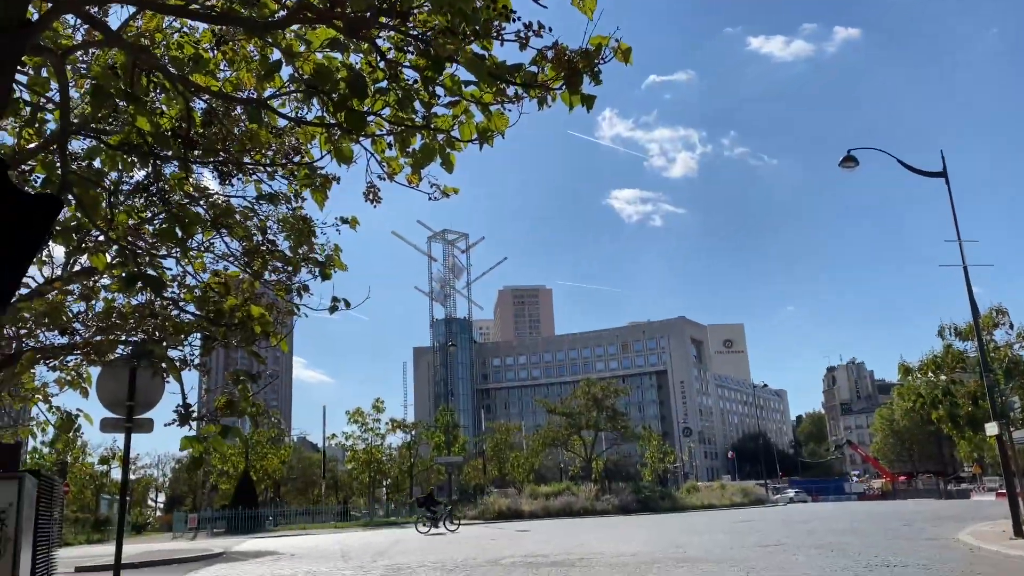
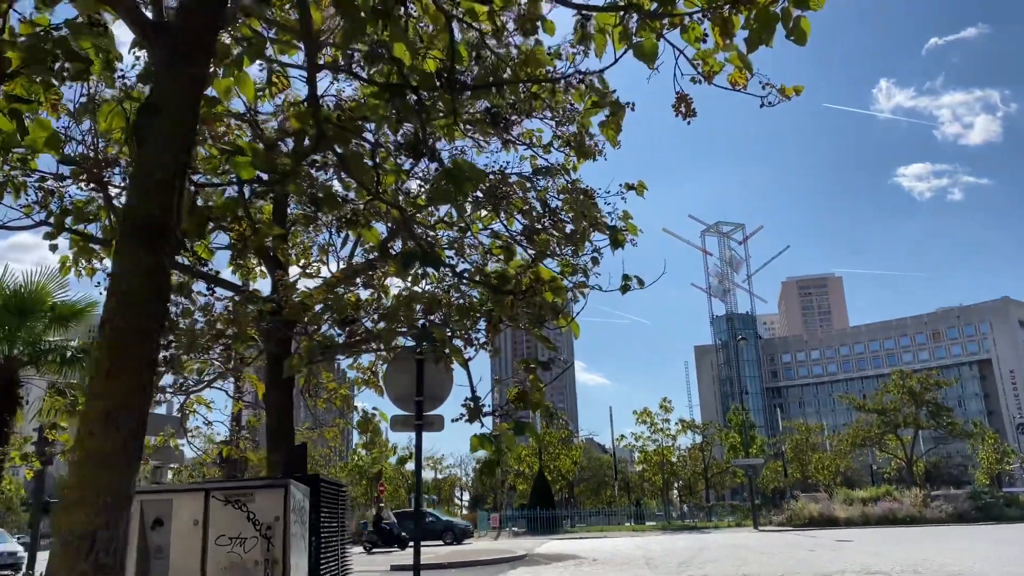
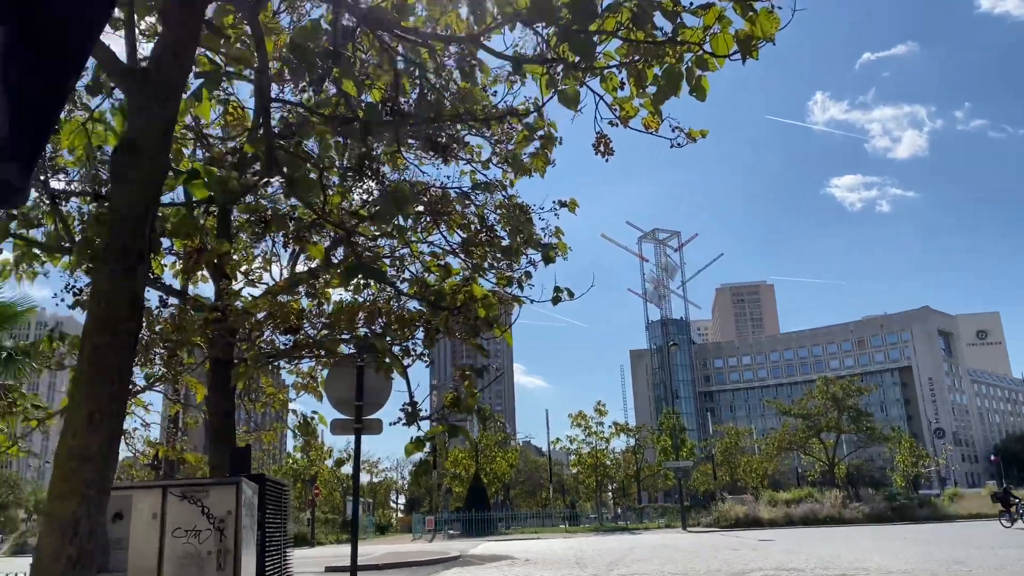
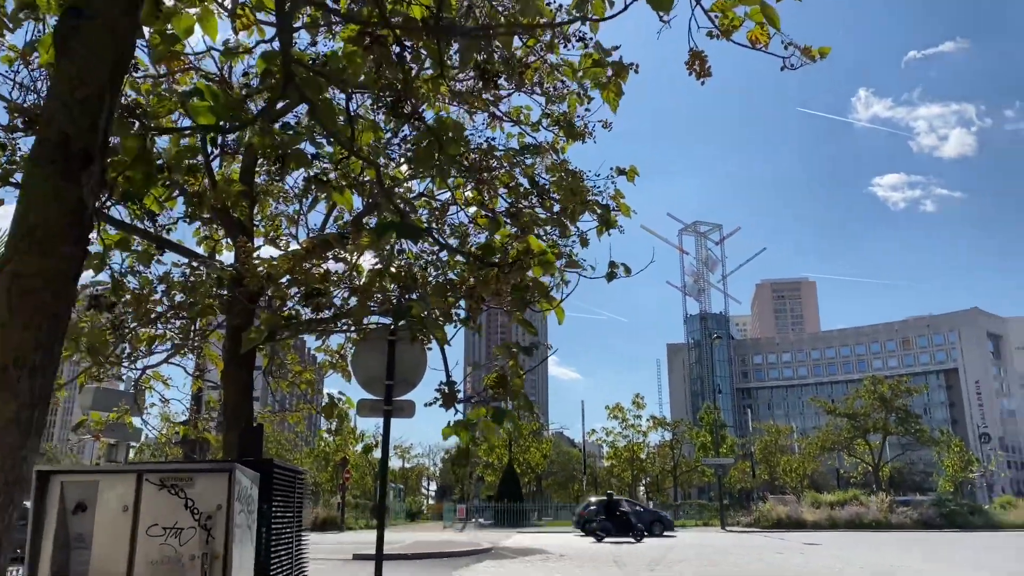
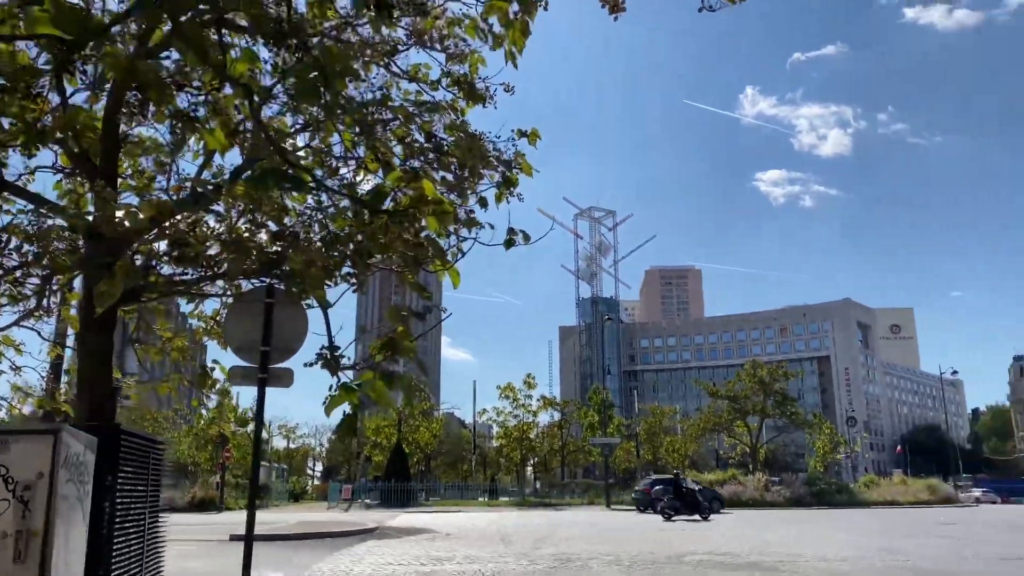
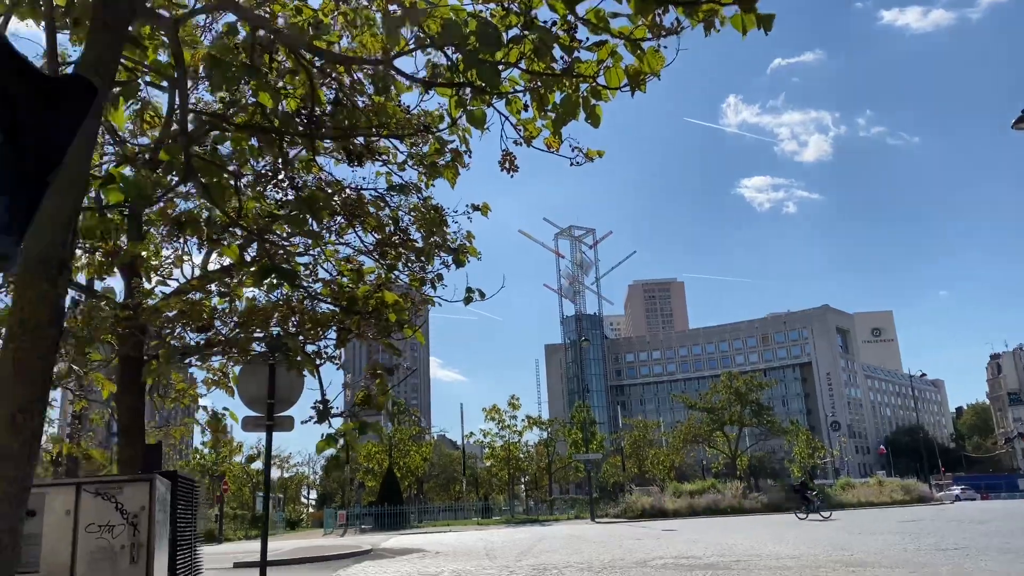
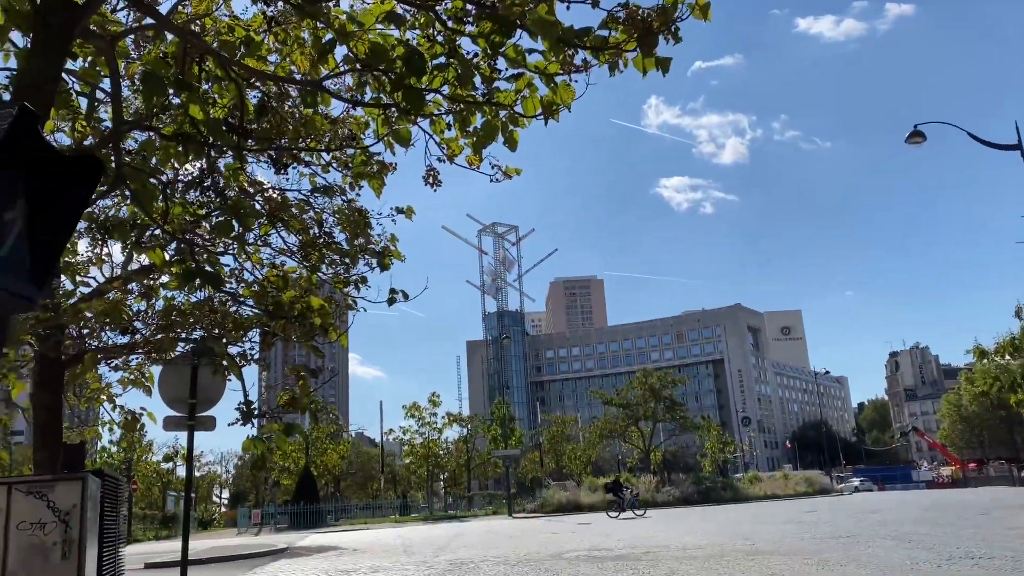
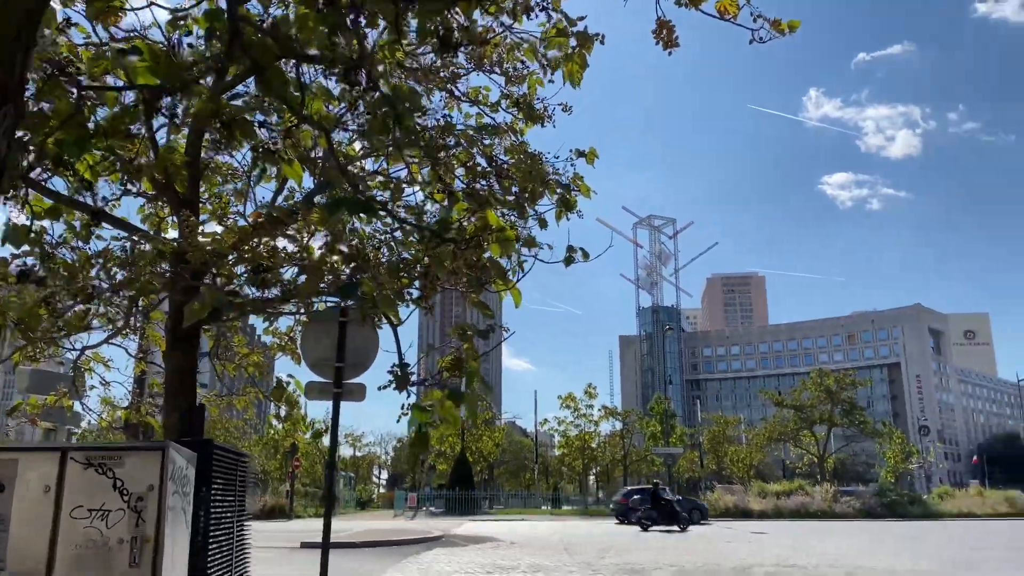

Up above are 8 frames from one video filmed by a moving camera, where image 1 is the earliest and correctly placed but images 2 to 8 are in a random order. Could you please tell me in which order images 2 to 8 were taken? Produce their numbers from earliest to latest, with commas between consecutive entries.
7, 6, 3, 2, 4, 8, 5
